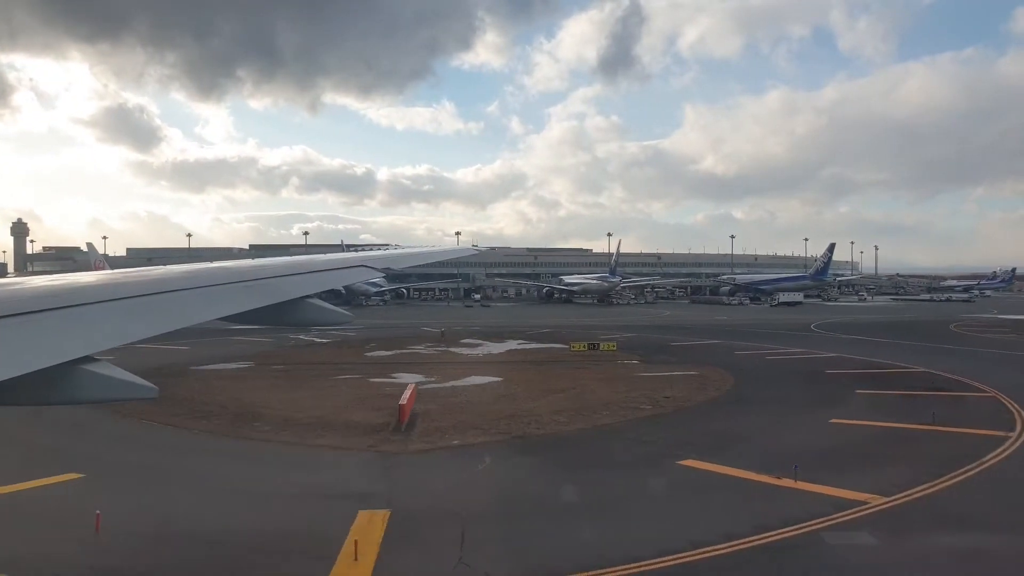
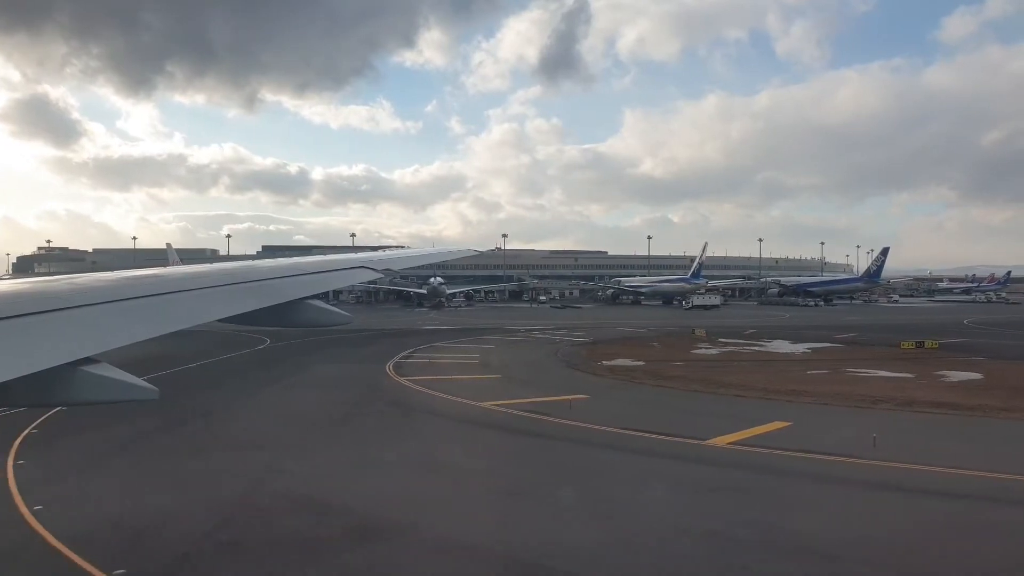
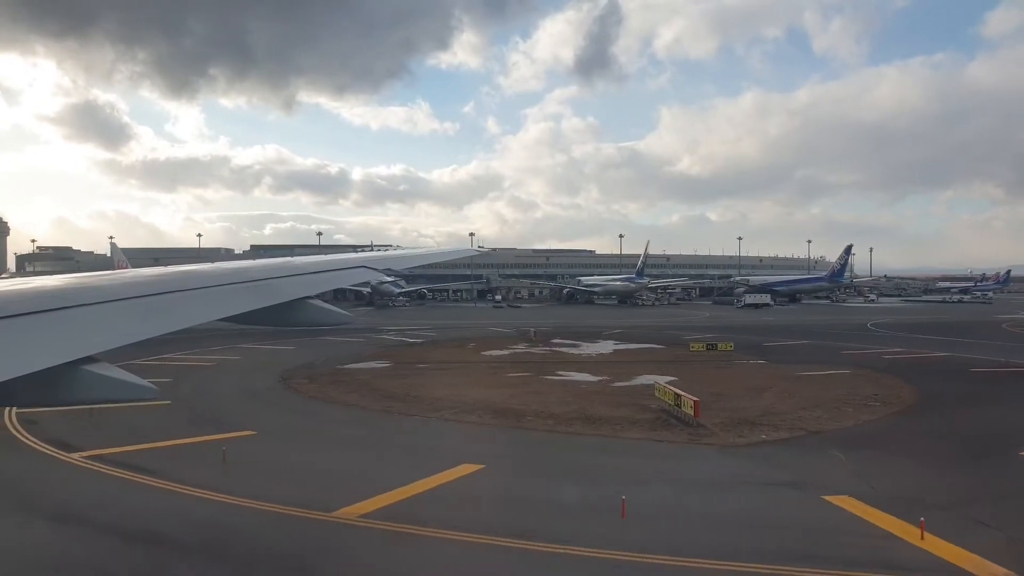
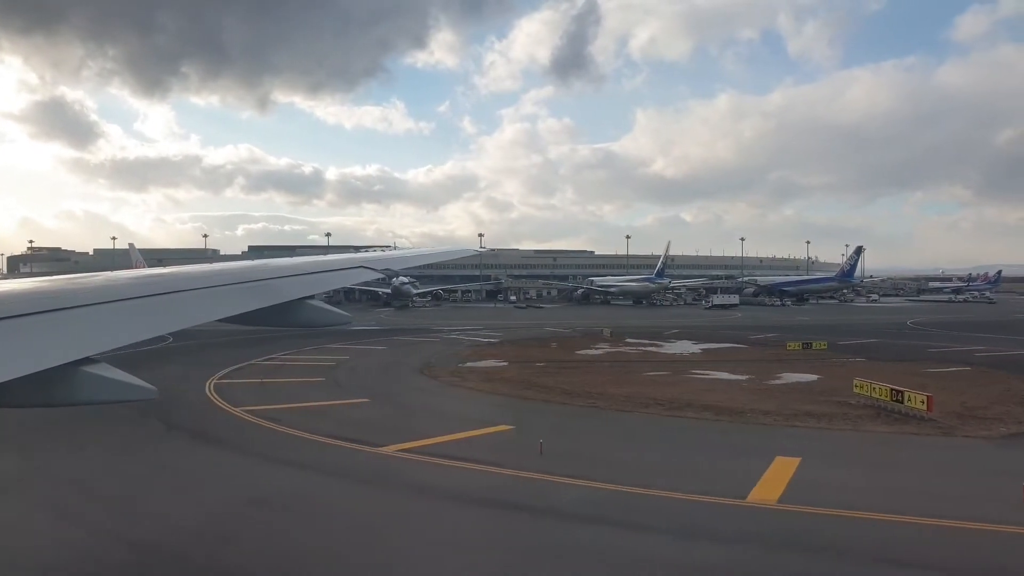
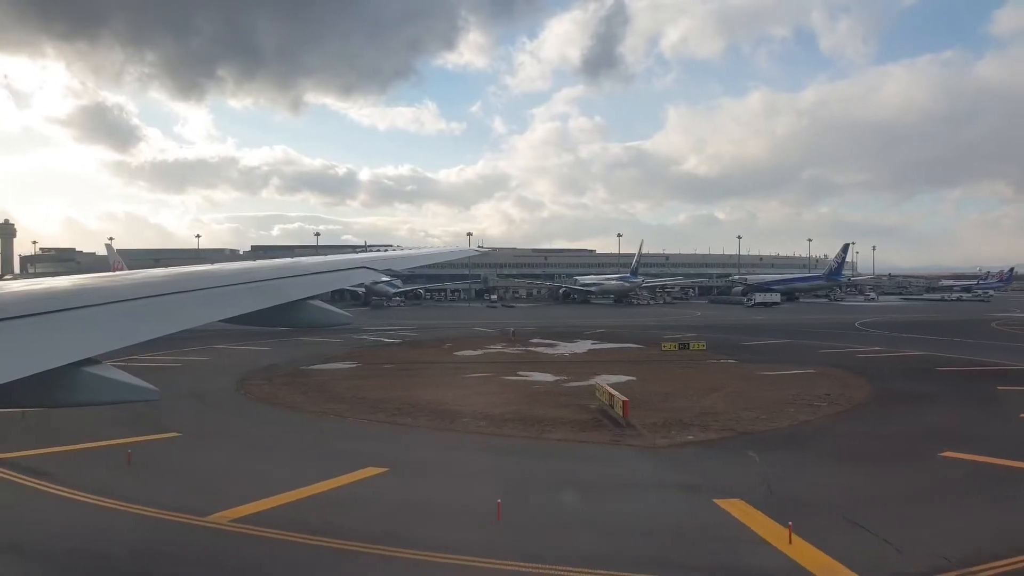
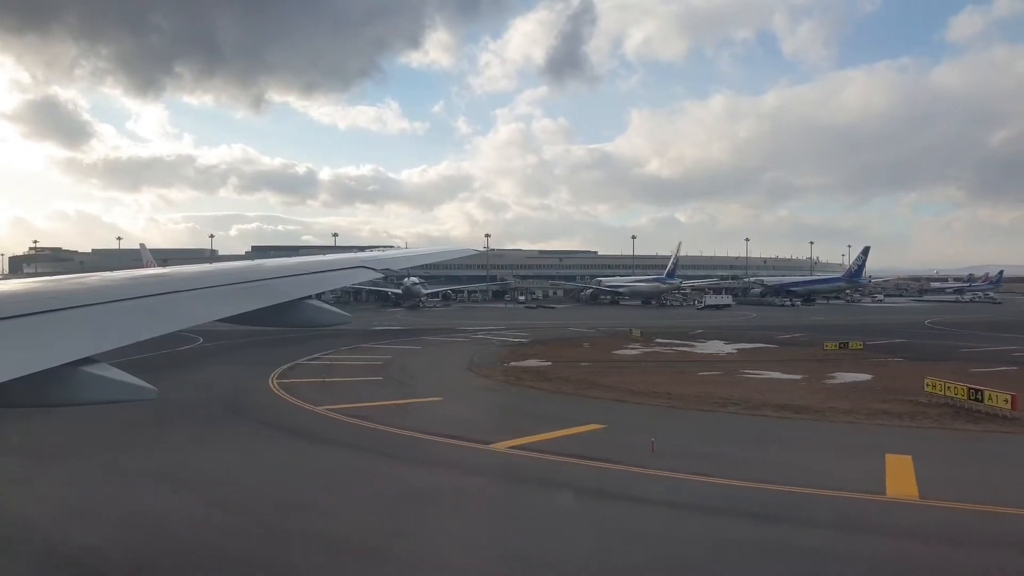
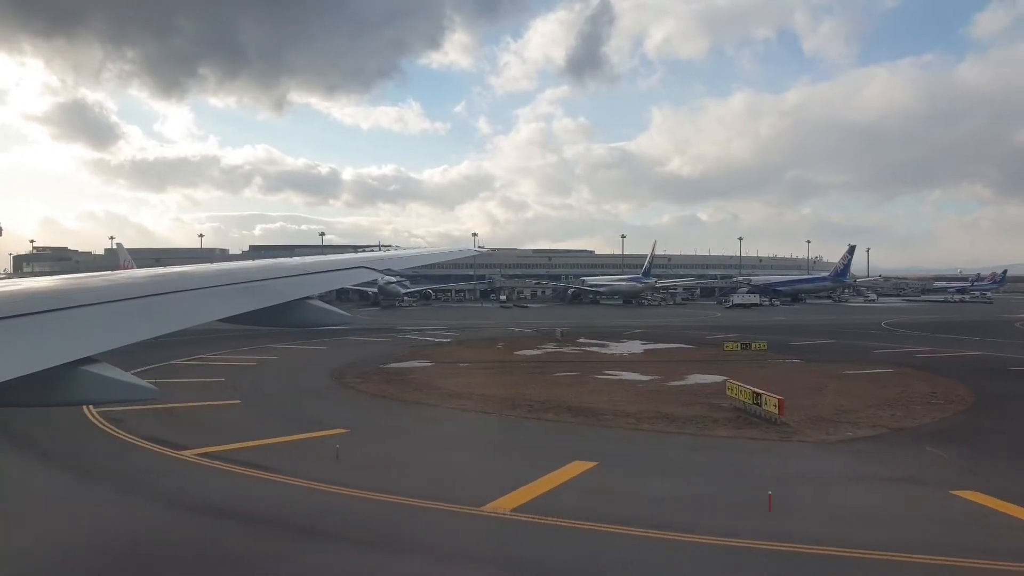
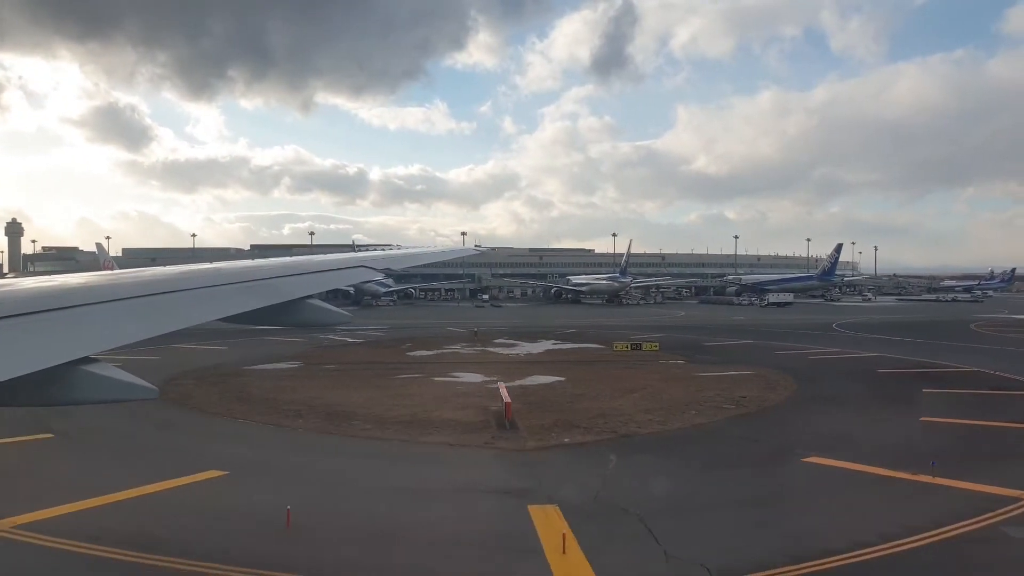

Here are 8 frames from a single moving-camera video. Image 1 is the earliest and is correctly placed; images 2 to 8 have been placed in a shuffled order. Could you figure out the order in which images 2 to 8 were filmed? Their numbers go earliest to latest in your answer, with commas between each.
8, 5, 3, 7, 4, 6, 2
